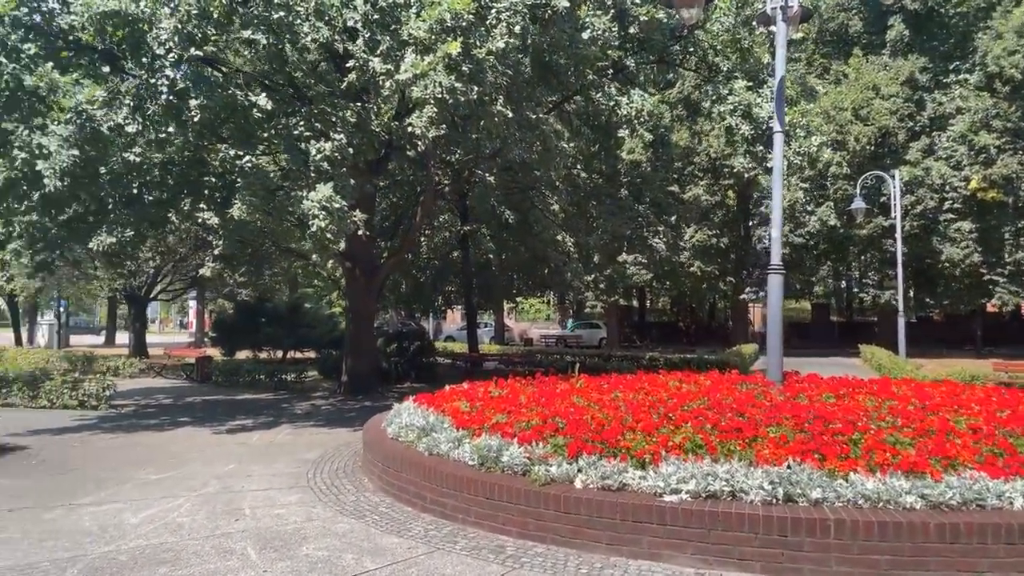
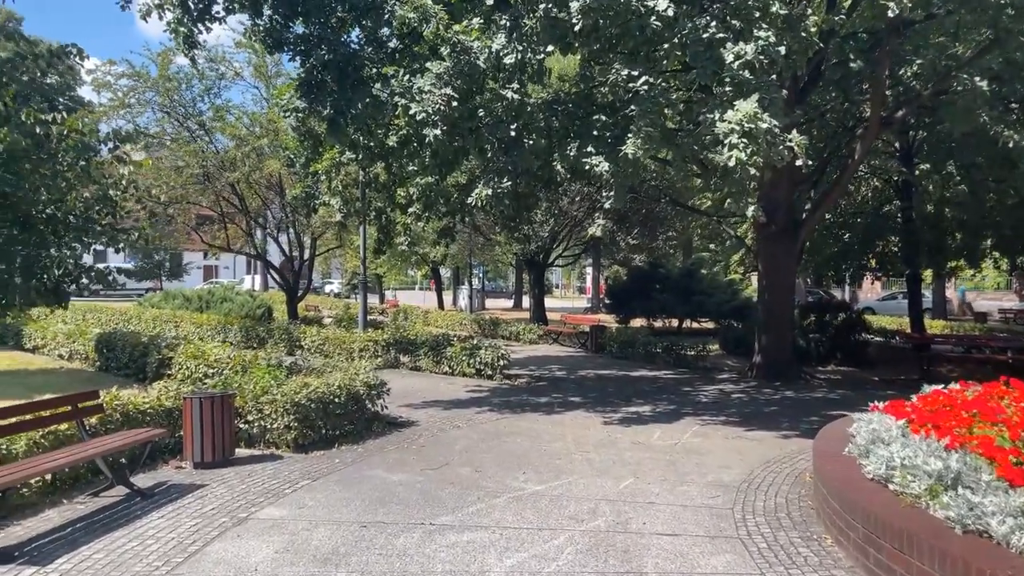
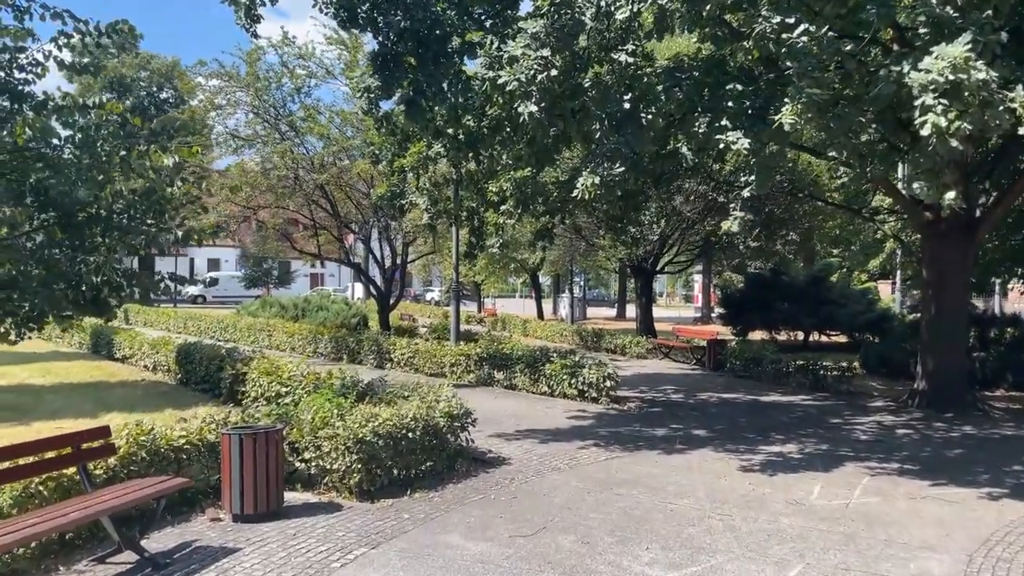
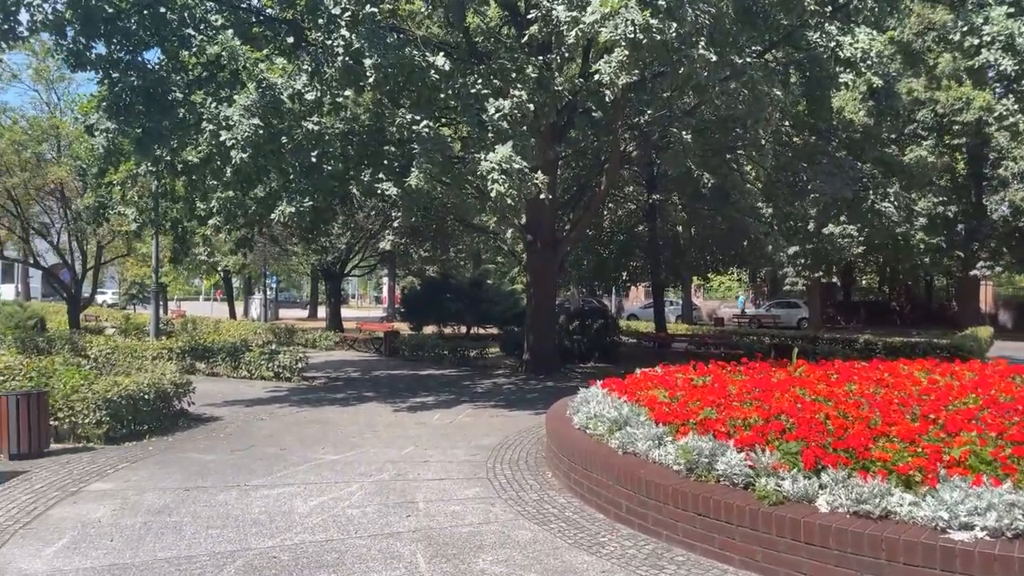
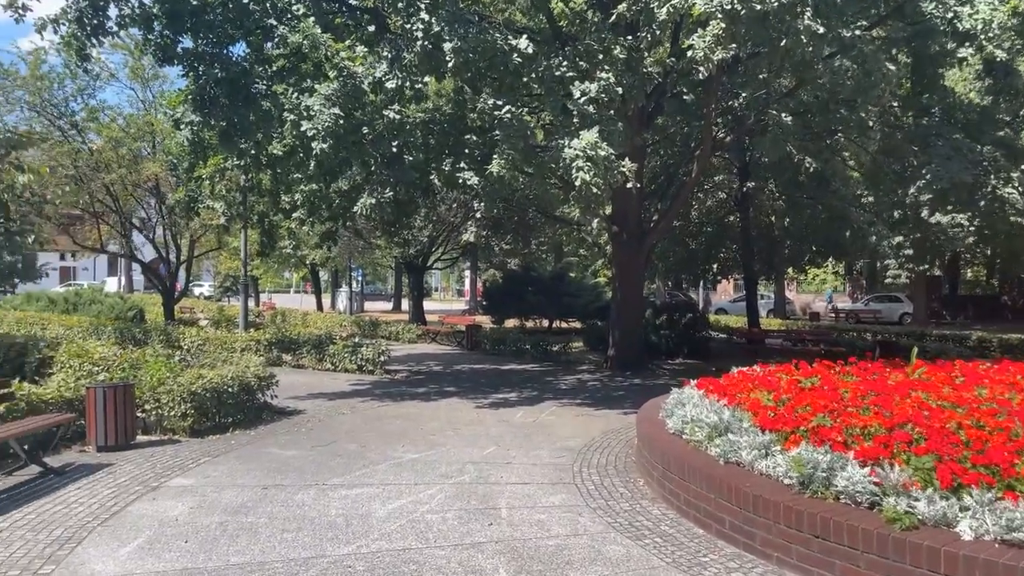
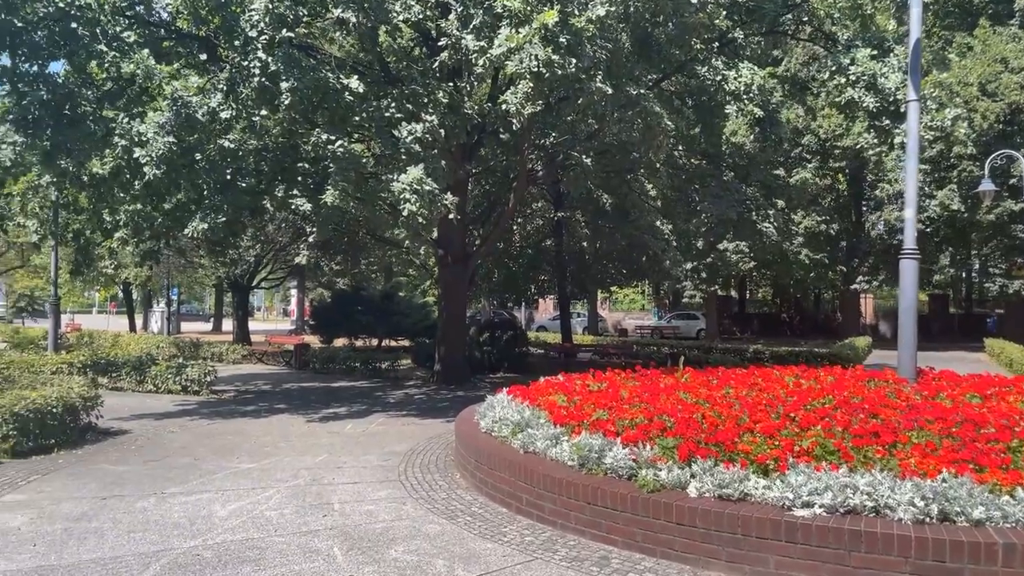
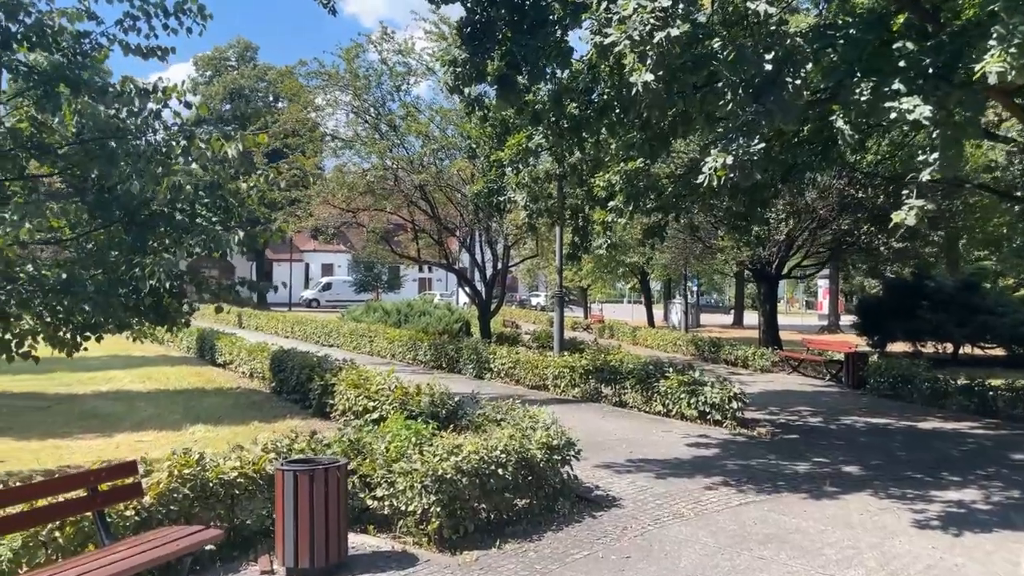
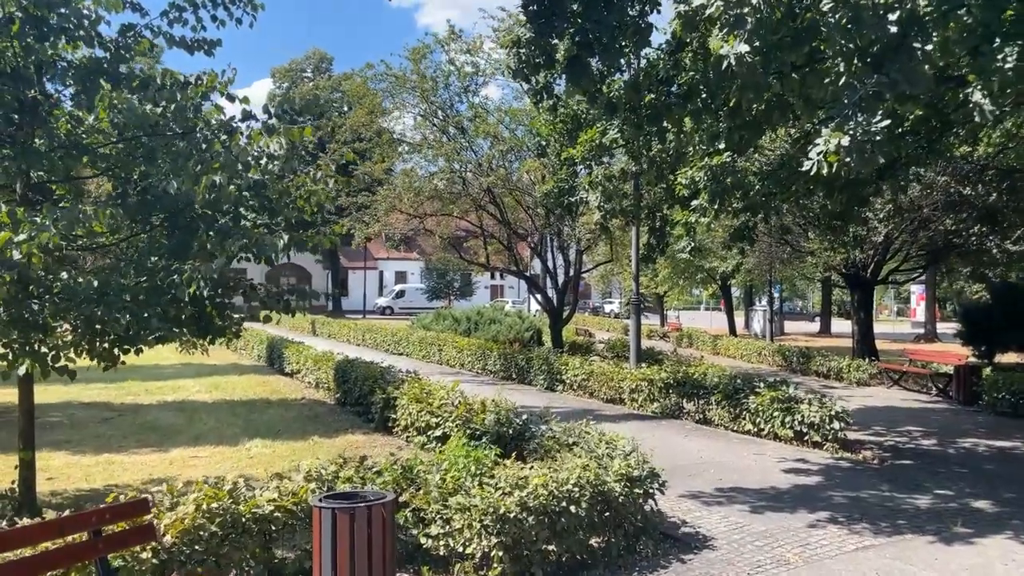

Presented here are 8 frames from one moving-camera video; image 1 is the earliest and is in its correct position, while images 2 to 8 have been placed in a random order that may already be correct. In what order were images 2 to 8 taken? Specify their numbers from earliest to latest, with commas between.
6, 4, 5, 2, 3, 7, 8
